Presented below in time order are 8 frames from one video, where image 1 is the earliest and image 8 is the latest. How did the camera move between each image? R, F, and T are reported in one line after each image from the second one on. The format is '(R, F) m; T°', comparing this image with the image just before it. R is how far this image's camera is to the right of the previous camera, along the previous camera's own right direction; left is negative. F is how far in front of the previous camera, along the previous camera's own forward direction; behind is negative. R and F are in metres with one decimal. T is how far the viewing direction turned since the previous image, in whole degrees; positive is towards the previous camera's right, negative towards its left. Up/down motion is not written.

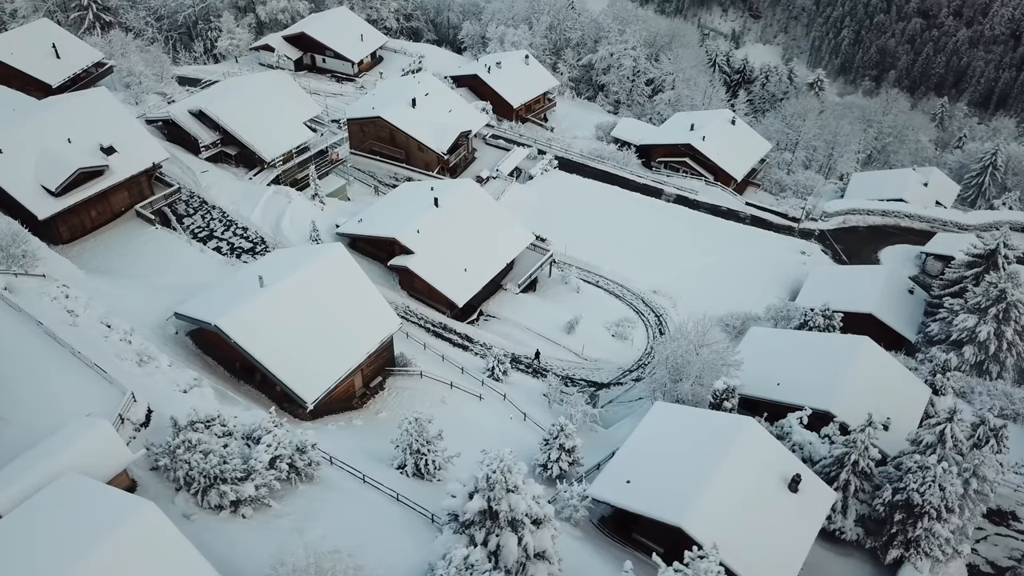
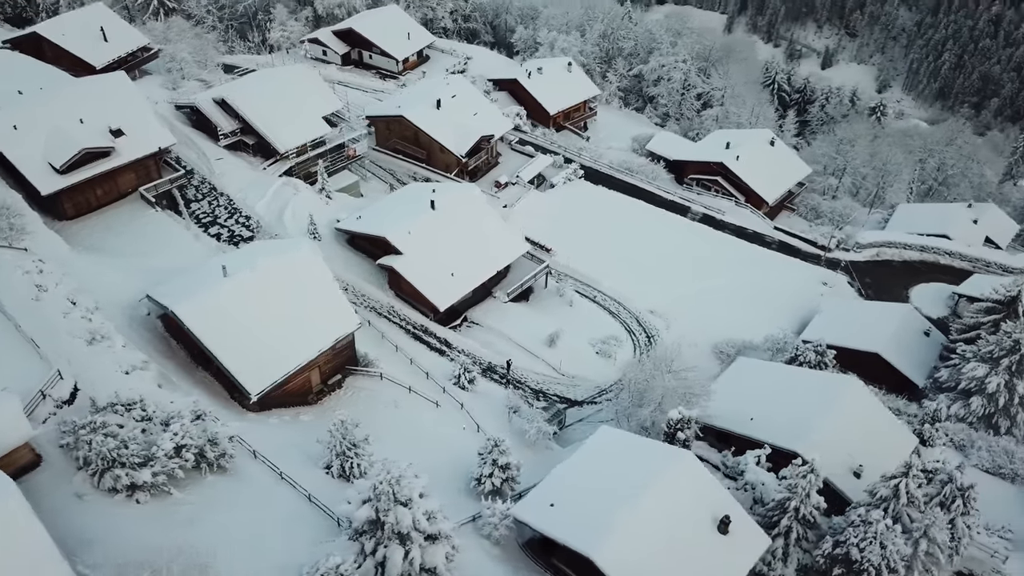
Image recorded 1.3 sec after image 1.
(+4.1, +0.6) m; -5°
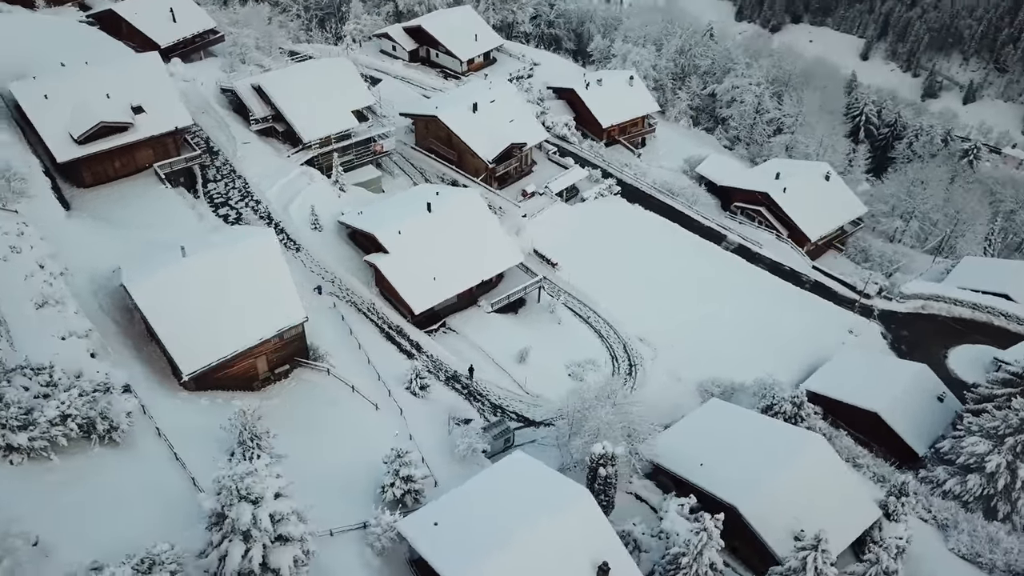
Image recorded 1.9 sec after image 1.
(+5.8, +0.9) m; -7°
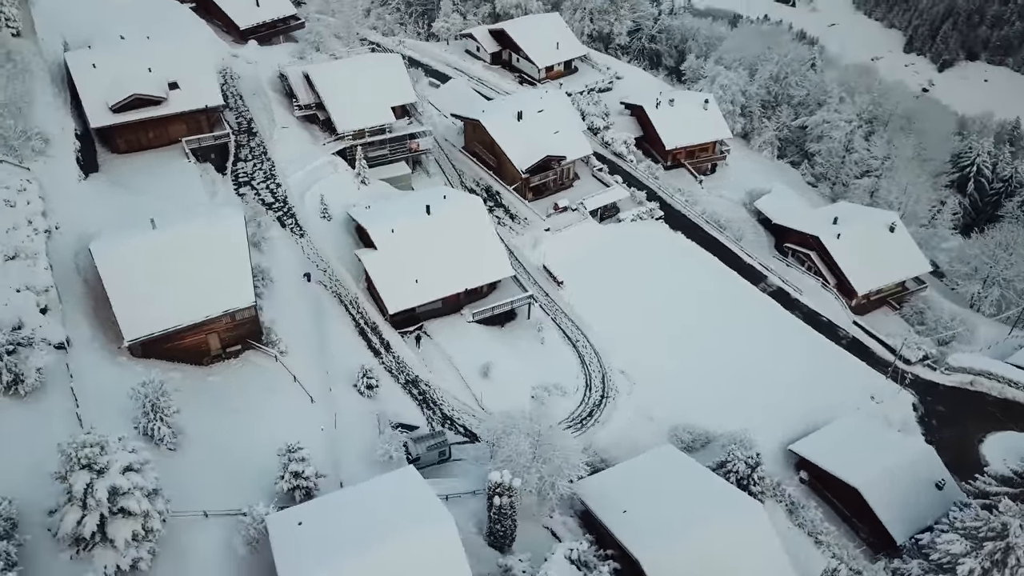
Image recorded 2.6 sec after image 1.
(+6.8, +1.1) m; -9°
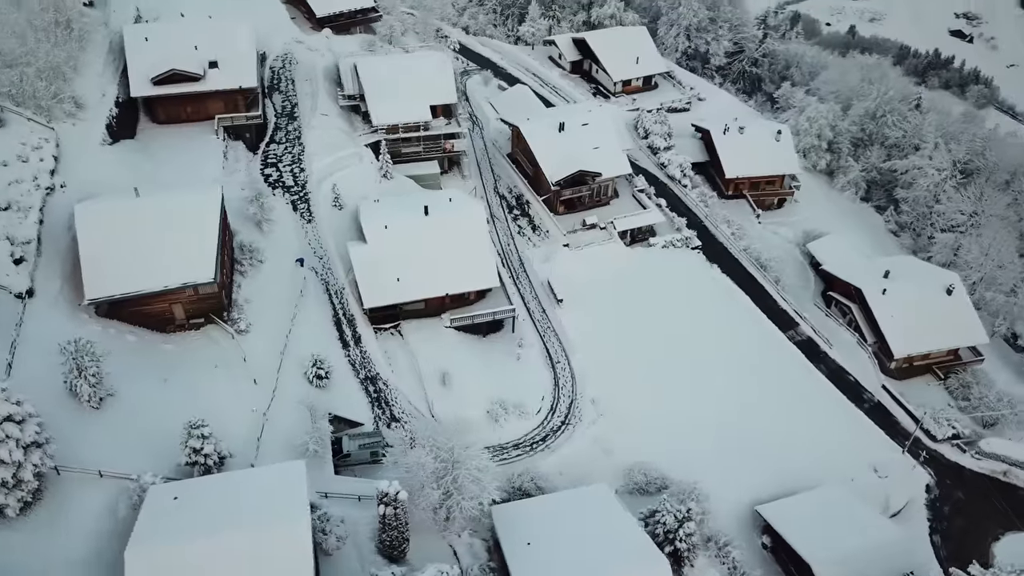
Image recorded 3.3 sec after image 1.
(+6.8, +1.2) m; -9°
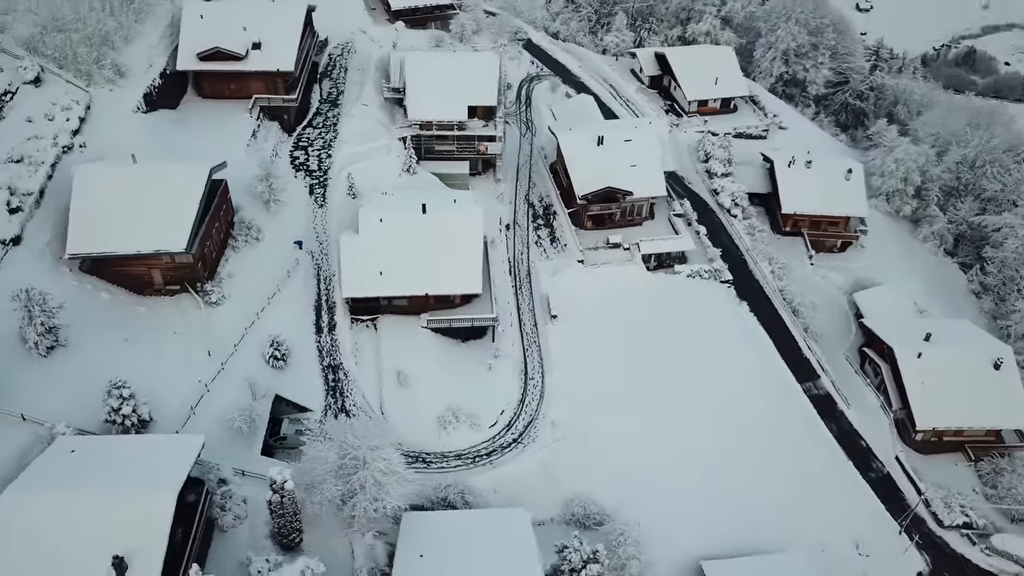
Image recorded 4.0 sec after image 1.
(+6.8, +1.2) m; -9°
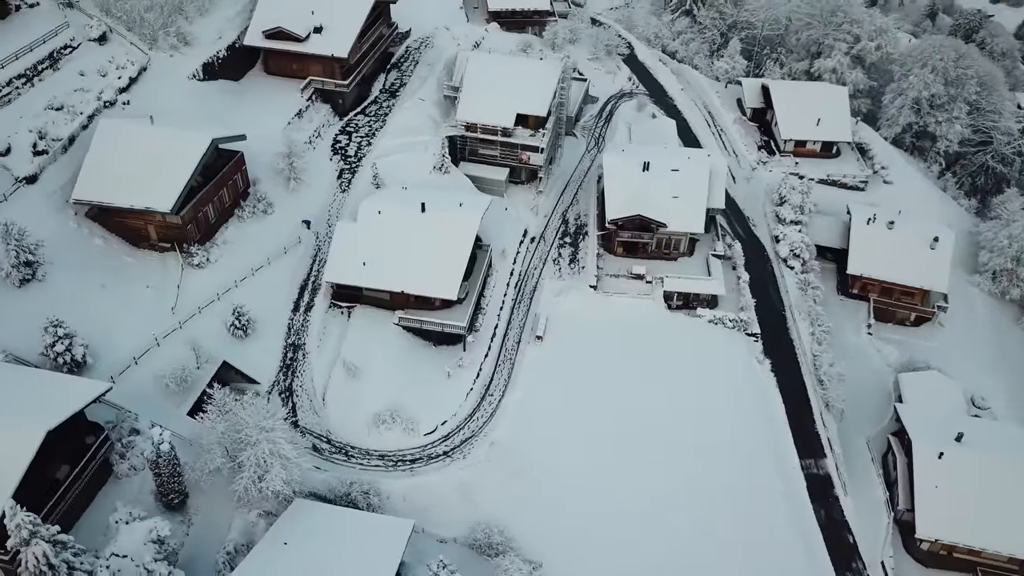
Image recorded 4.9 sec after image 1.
(+8.7, +1.7) m; -11°
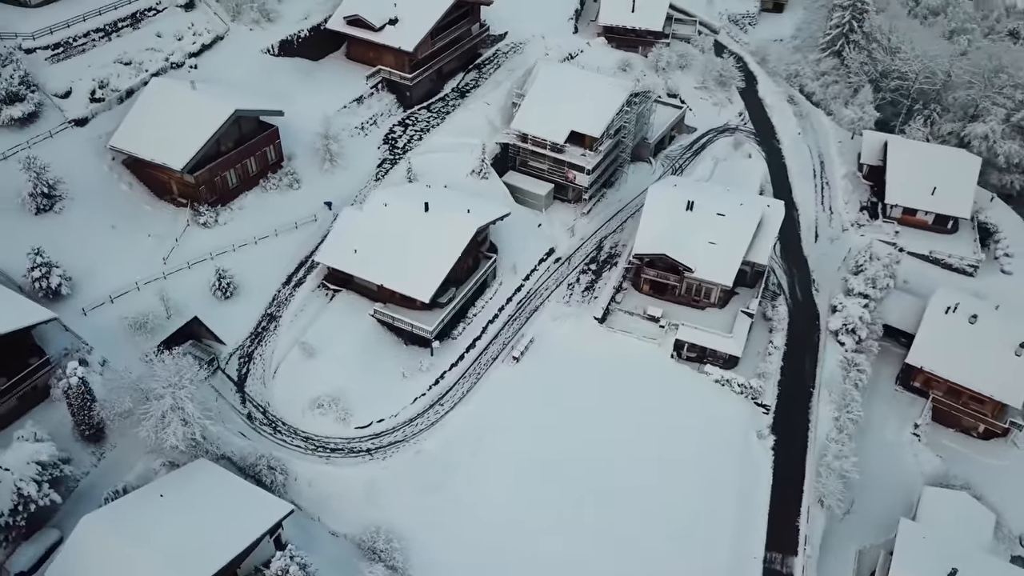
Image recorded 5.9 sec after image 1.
(+9.7, +2.0) m; -13°
